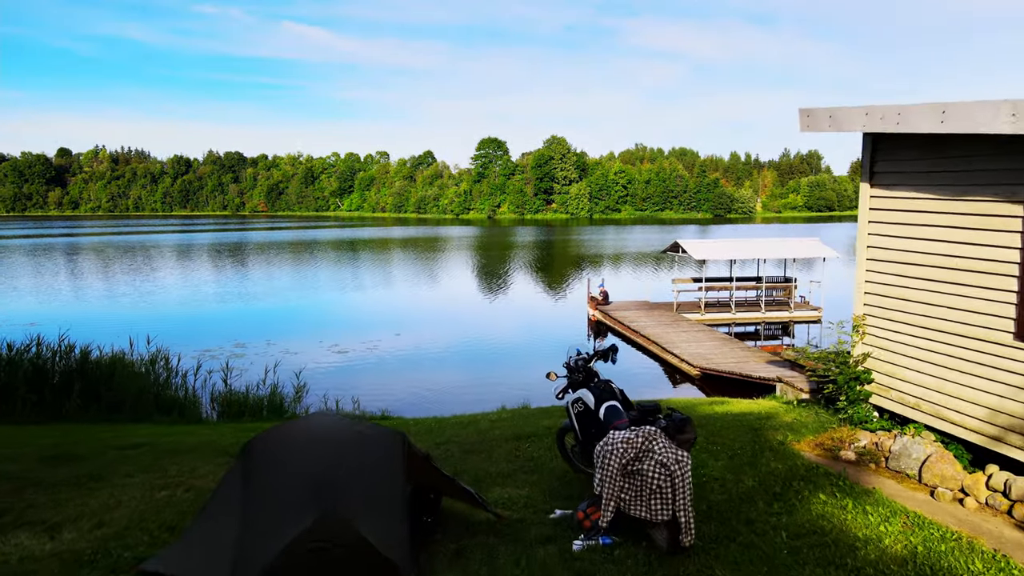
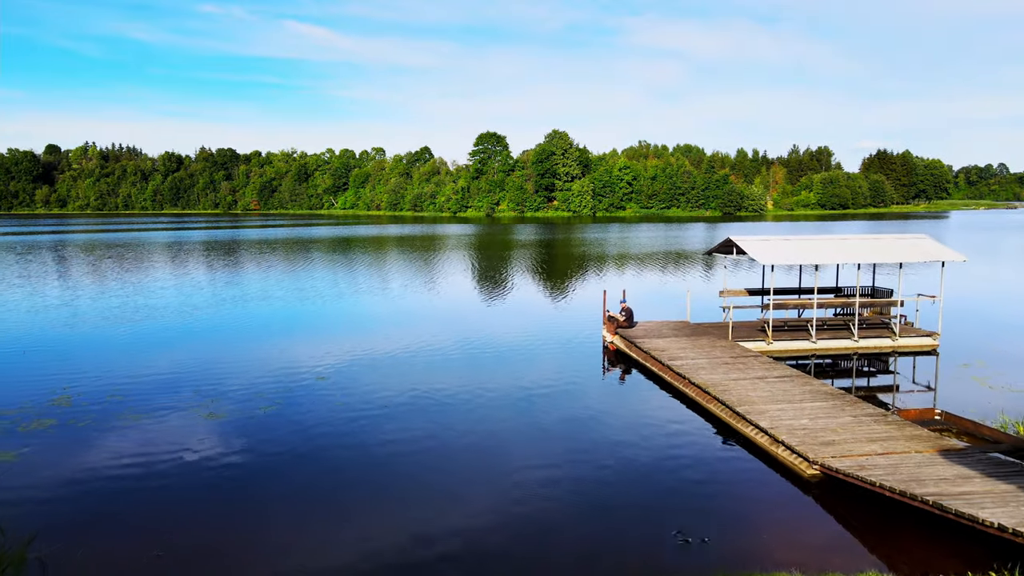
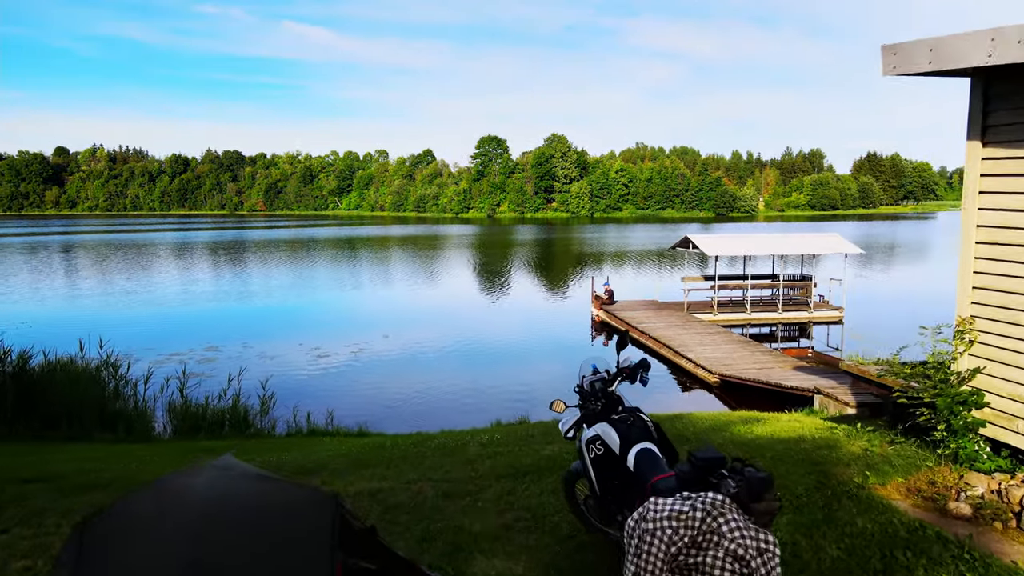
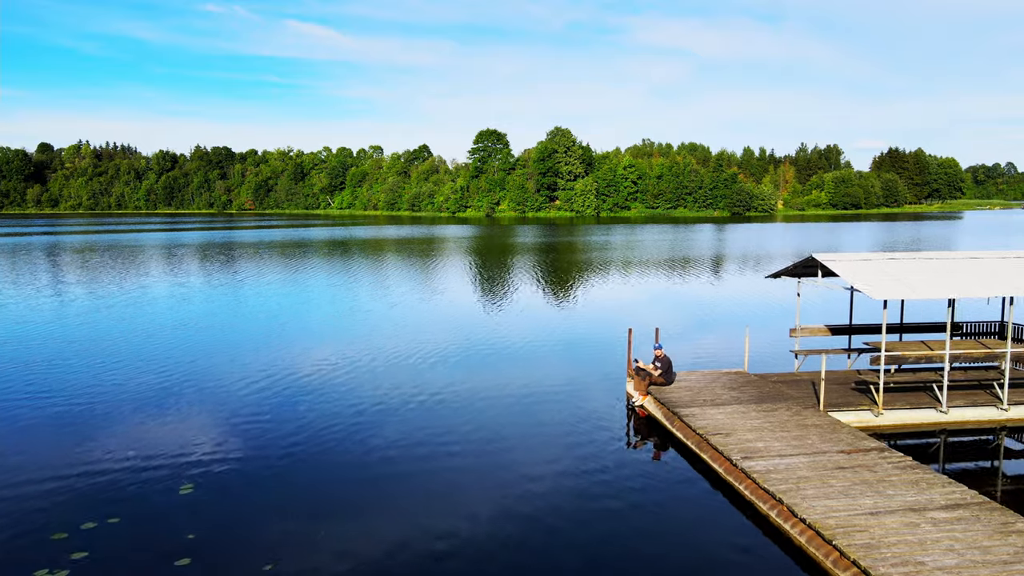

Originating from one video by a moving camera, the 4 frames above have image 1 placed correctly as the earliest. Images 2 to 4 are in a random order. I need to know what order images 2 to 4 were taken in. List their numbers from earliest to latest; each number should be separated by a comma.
3, 2, 4
